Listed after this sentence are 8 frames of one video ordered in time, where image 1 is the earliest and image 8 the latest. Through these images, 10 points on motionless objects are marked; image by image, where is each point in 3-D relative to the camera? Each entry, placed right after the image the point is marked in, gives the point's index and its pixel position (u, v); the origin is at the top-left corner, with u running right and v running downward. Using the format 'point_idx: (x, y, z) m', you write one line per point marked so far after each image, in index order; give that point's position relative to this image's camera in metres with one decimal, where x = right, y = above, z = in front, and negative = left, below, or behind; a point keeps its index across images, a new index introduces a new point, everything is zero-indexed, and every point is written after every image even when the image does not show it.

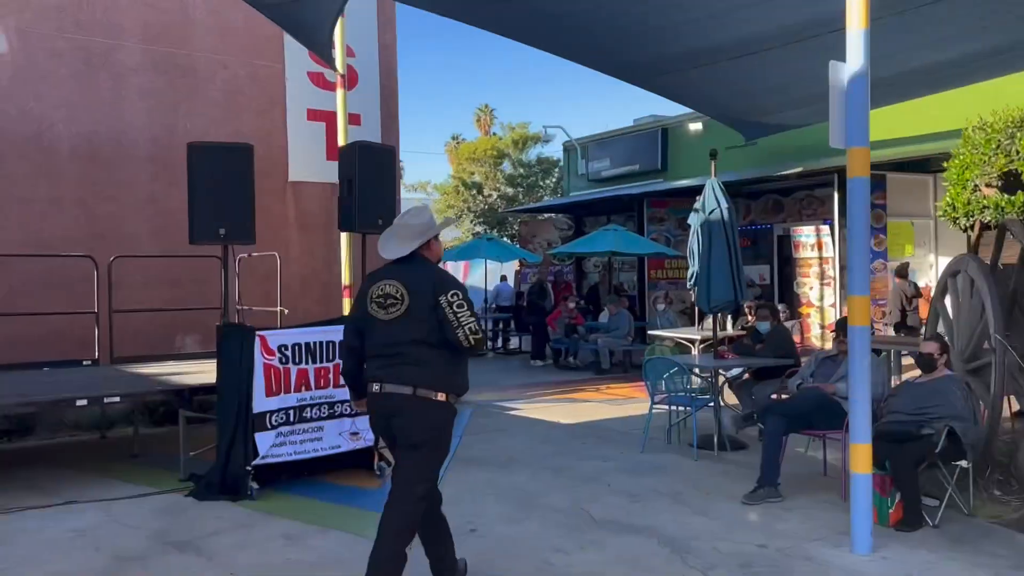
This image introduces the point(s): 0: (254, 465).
0: (-1.5, -1.0, +5.0) m
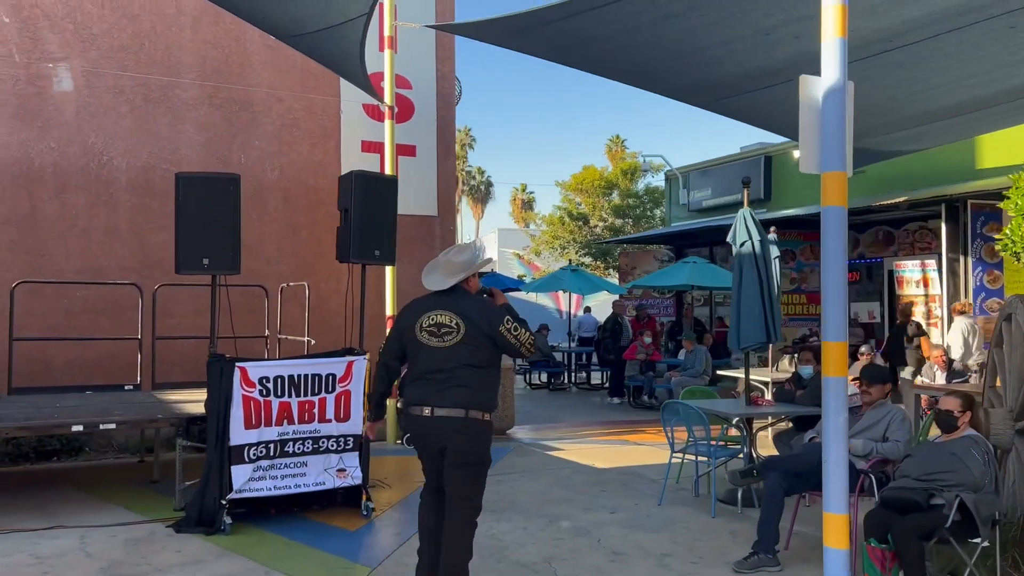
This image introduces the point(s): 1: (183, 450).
0: (-1.6, -1.2, +4.9) m
1: (-2.1, -1.0, +5.5) m
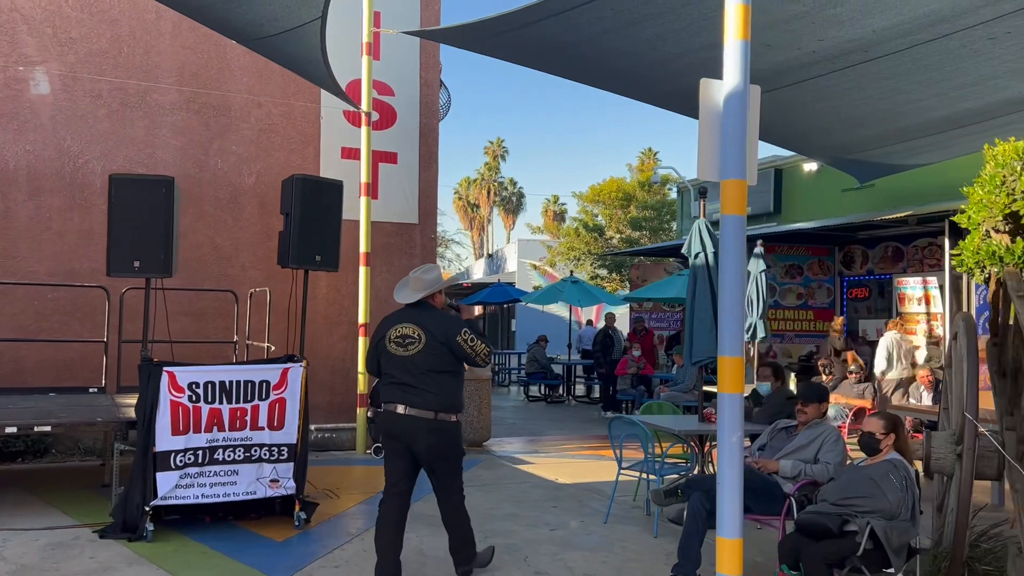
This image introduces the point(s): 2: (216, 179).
0: (-2.0, -1.2, +4.8) m
1: (-2.5, -1.0, +5.4) m
2: (-2.9, +1.0, +8.2) m
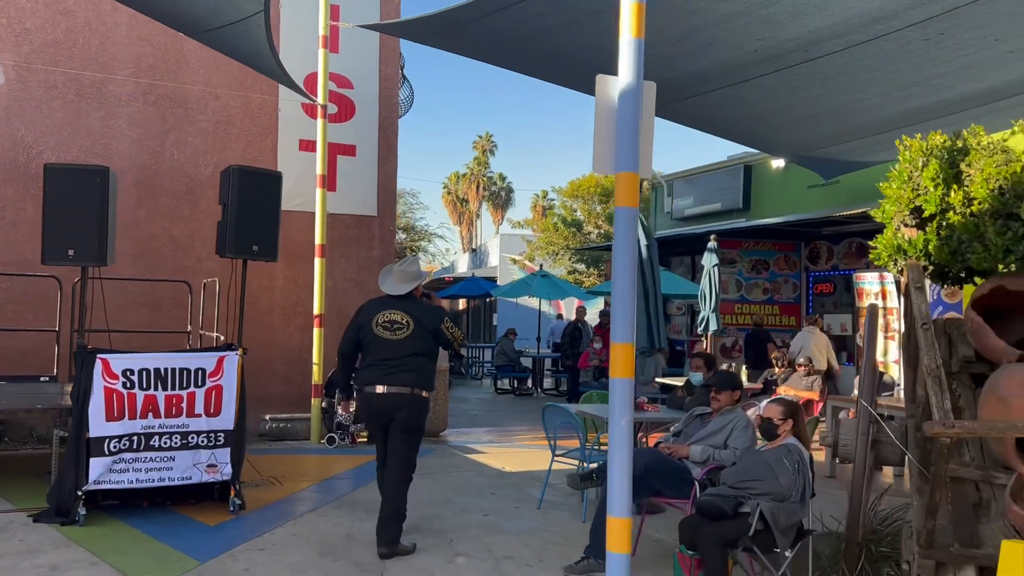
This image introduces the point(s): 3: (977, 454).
0: (-2.4, -1.2, +4.9) m
1: (-2.9, -1.0, +5.5) m
2: (-3.3, +1.1, +8.3) m
3: (+2.0, -0.7, +3.7) m
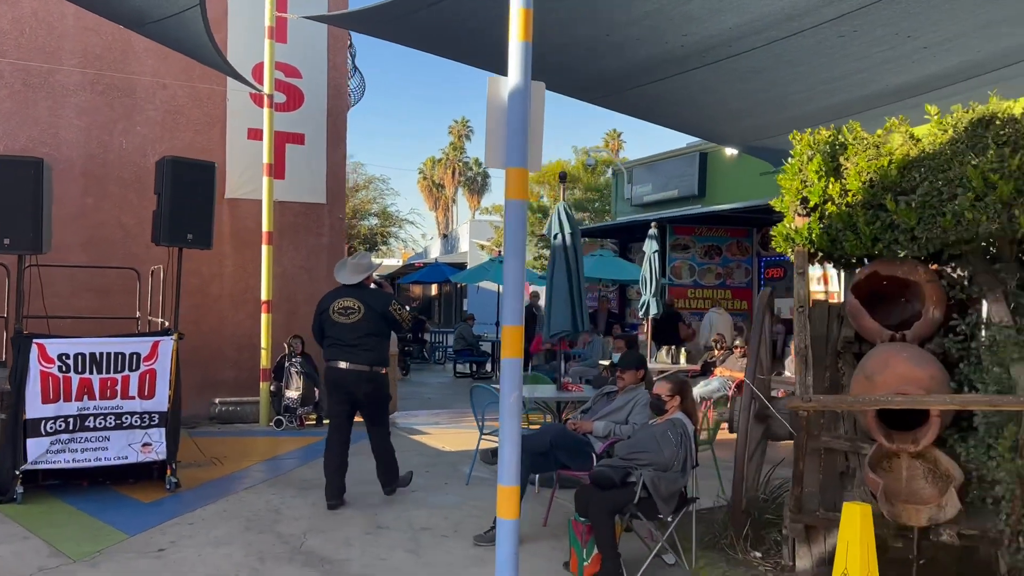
0: (-2.9, -1.1, +5.1) m
1: (-3.4, -0.9, +5.7) m
2: (-3.9, +1.3, +8.4) m
3: (+1.6, -0.6, +4.0) m
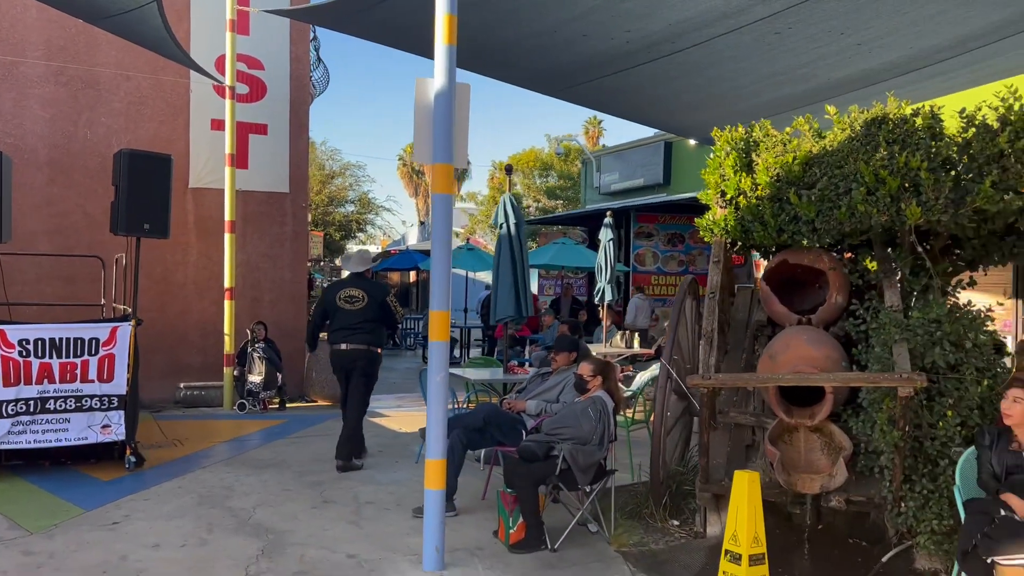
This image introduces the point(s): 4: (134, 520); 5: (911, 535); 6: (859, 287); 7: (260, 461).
0: (-3.2, -1.0, +5.3) m
1: (-3.8, -0.8, +5.9) m
2: (-4.3, +1.4, +8.6) m
3: (+1.2, -0.6, +4.3) m
4: (-2.0, -1.2, +4.5) m
5: (+1.8, -1.1, +3.8) m
6: (+1.8, 0.0, +4.4) m
7: (-1.8, -1.2, +6.1) m
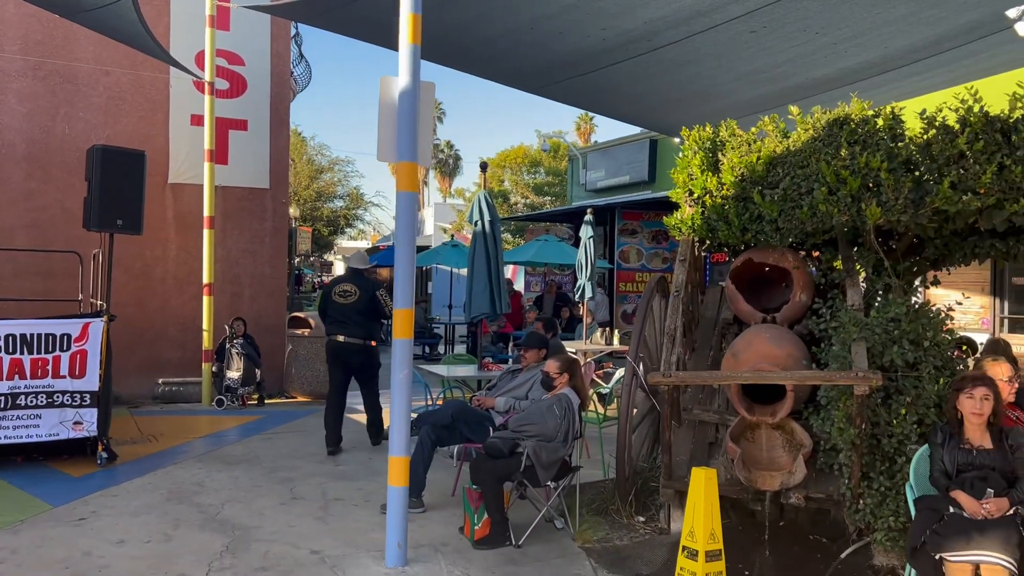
0: (-3.4, -1.0, +5.3) m
1: (-3.9, -0.8, +5.9) m
2: (-4.5, +1.4, +8.6) m
3: (+1.1, -0.6, +4.4) m
4: (-2.2, -1.2, +4.5) m
5: (+1.6, -1.1, +3.8) m
6: (+1.6, 0.0, +4.5) m
7: (-2.0, -1.2, +6.2) m
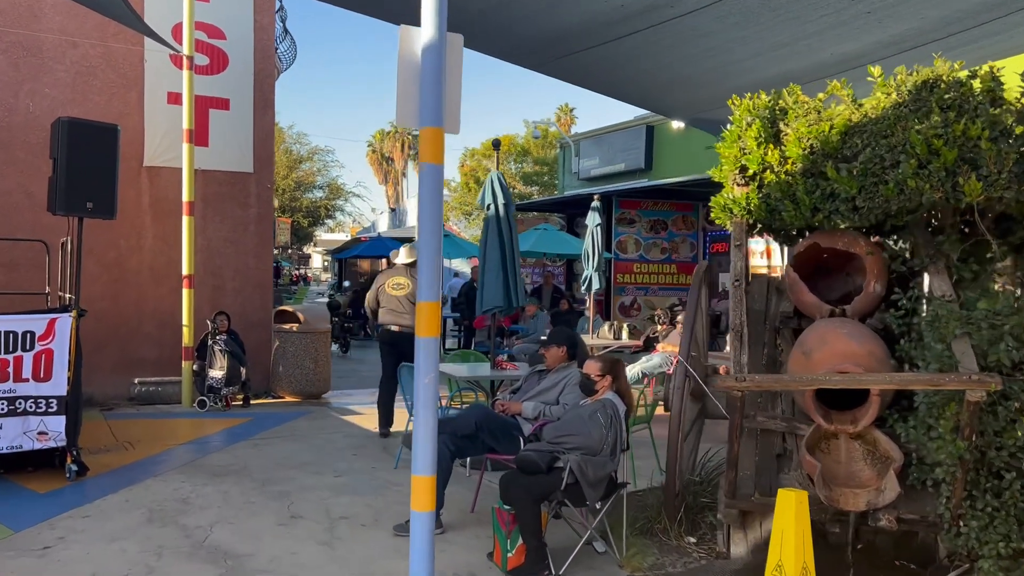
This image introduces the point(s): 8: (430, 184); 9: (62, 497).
0: (-3.3, -0.9, +4.7) m
1: (-3.8, -0.7, +5.2) m
2: (-4.5, +1.5, +7.8) m
3: (+1.2, -0.5, +3.8) m
4: (-2.0, -1.2, +3.9) m
5: (+1.8, -1.0, +3.3) m
6: (+1.8, +0.1, +3.9) m
7: (-1.9, -1.2, +5.5) m
8: (-0.3, +0.4, +3.2) m
9: (-2.5, -1.2, +4.7) m
